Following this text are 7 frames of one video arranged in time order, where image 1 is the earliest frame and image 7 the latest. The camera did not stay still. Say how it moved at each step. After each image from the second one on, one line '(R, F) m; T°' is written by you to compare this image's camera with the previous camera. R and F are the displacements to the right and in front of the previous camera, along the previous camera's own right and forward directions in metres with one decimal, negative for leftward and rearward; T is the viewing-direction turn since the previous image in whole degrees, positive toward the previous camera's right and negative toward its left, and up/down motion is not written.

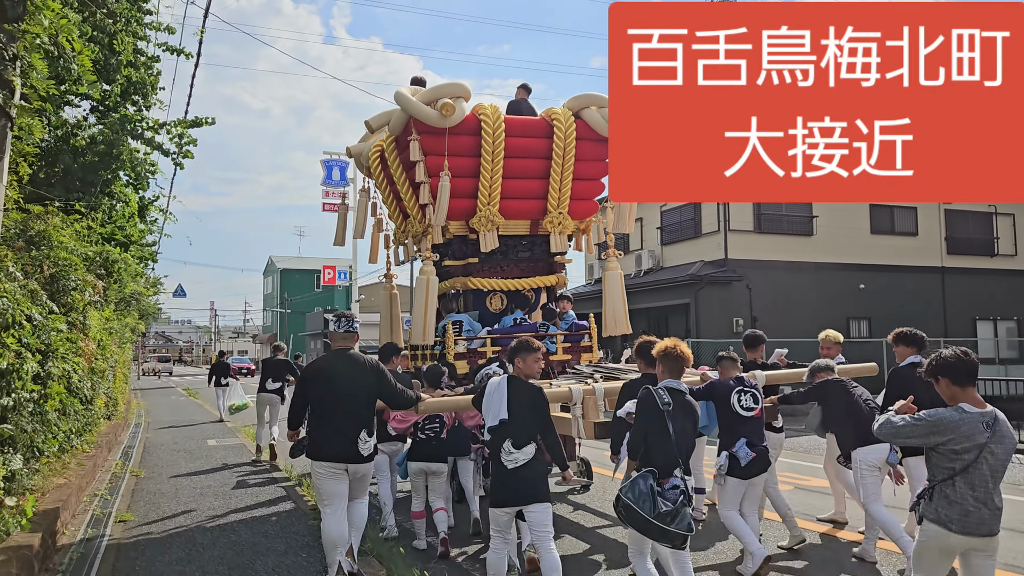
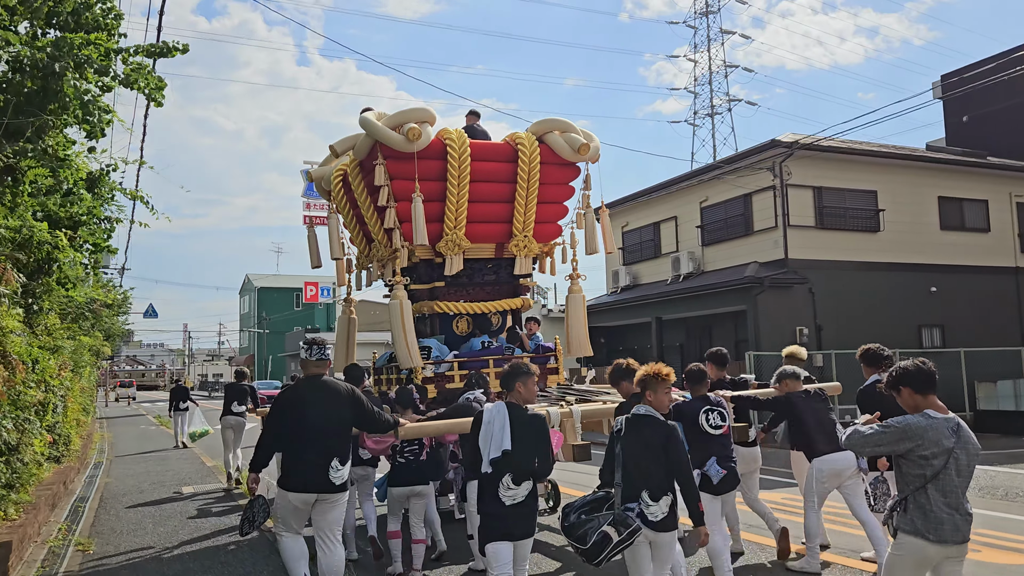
(+0.2, 0.0) m; +1°
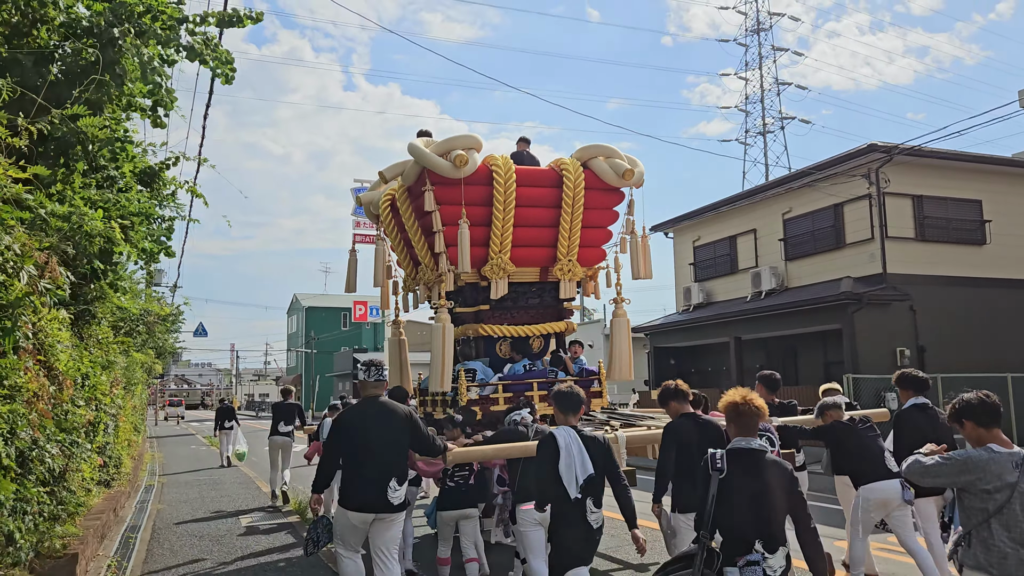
(-0.1, -0.1) m; -3°
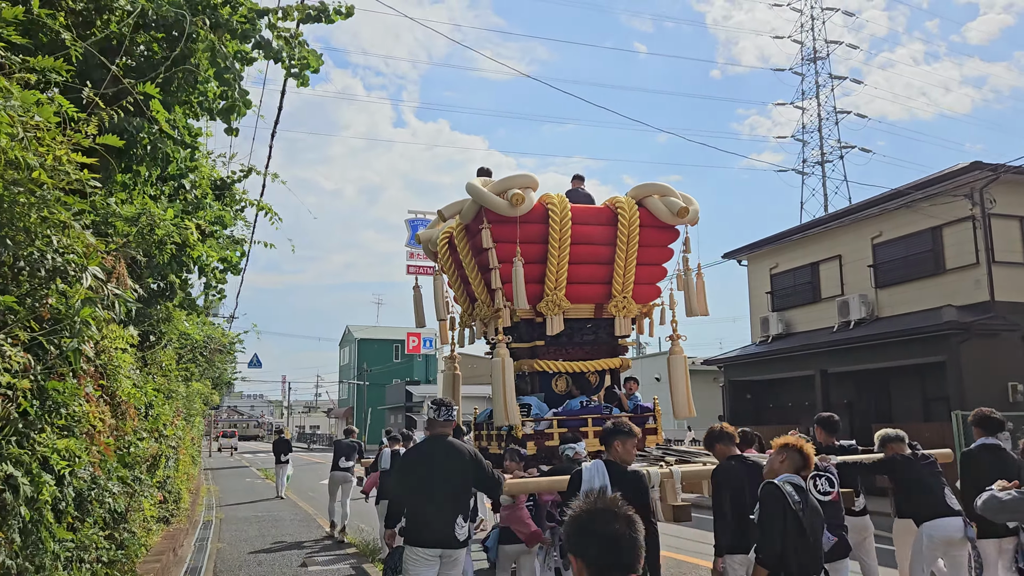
(-0.2, -0.1) m; -3°
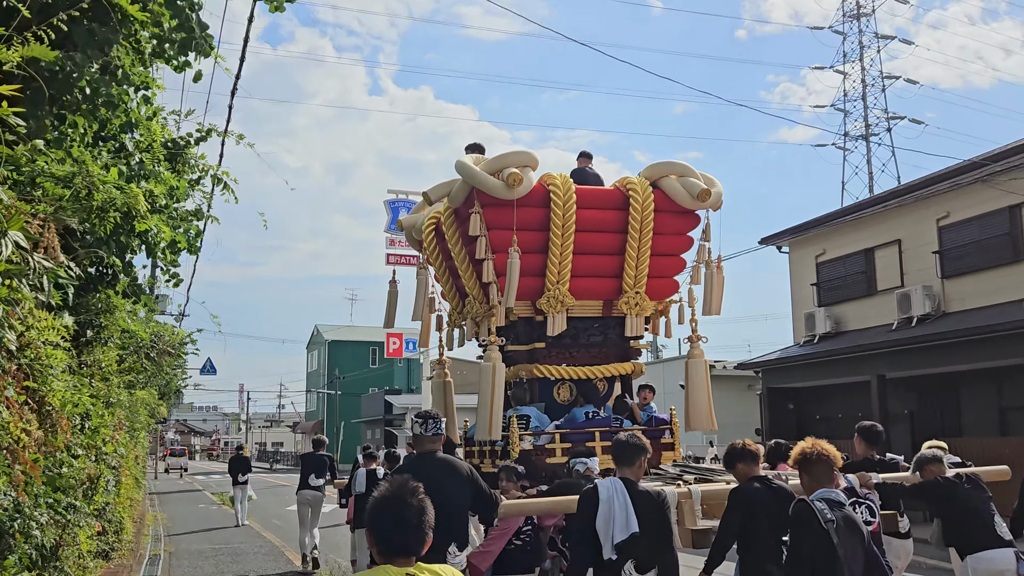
(-0.2, +1.1) m; +2°
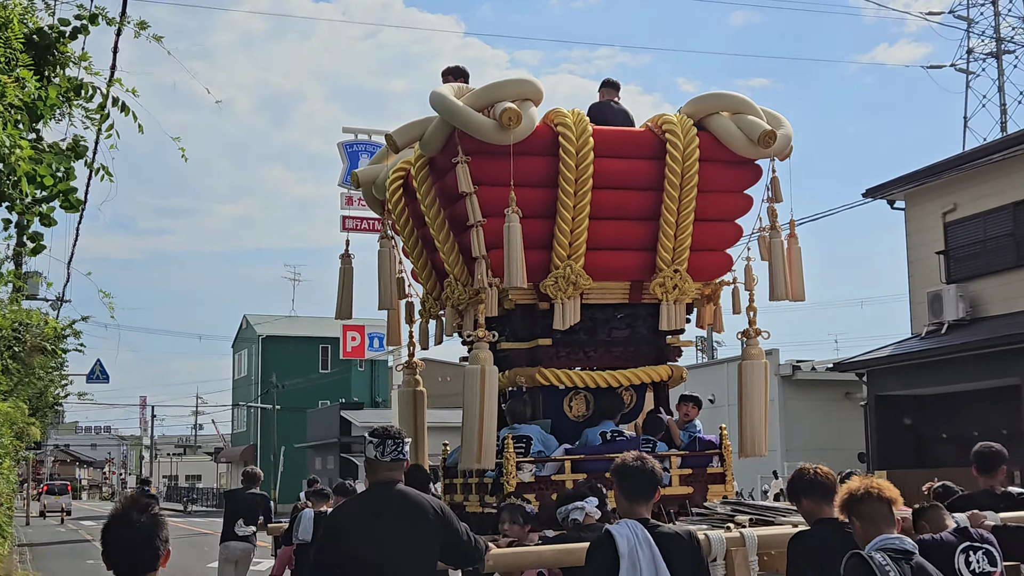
(-0.2, +1.9) m; +2°
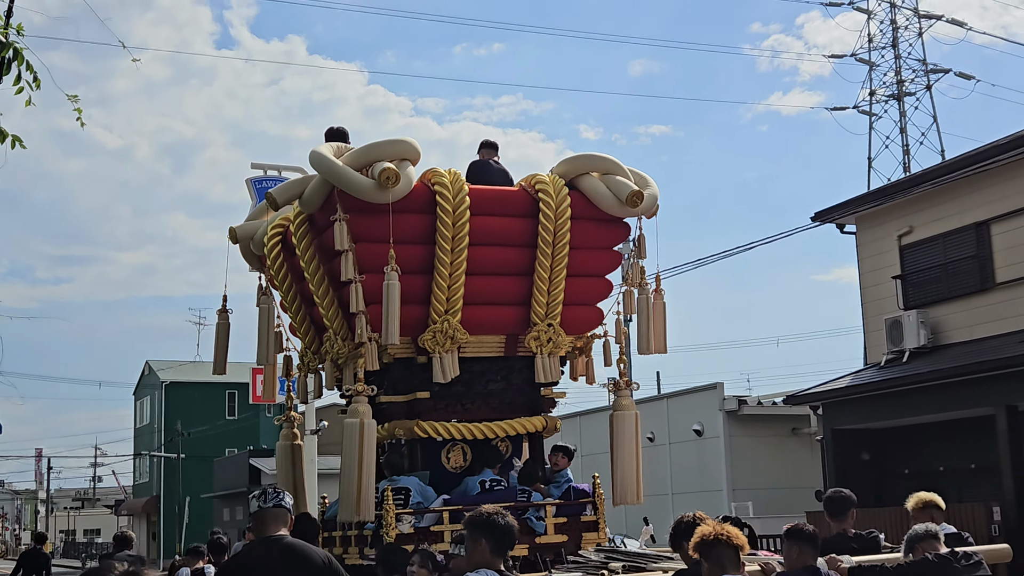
(+0.5, -0.2) m; +3°
